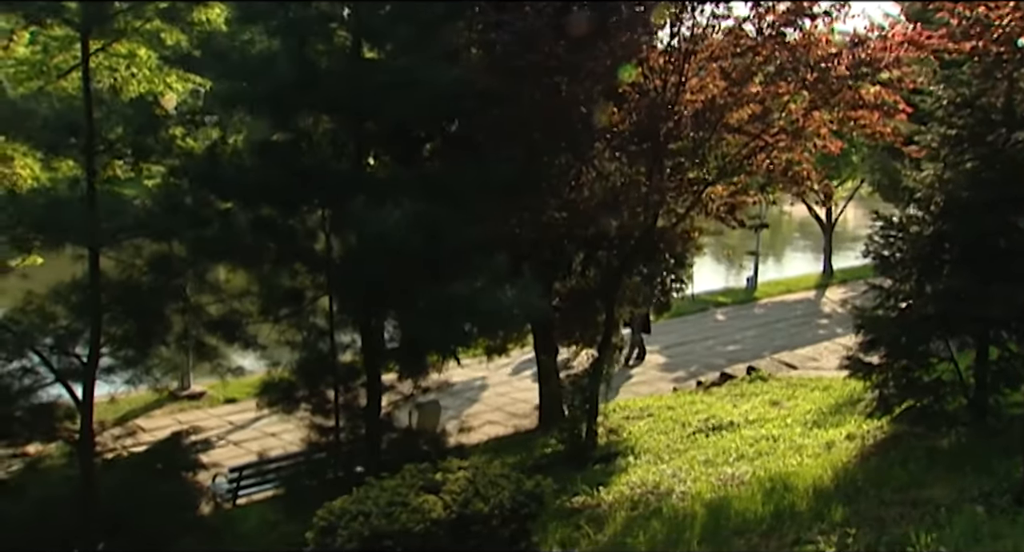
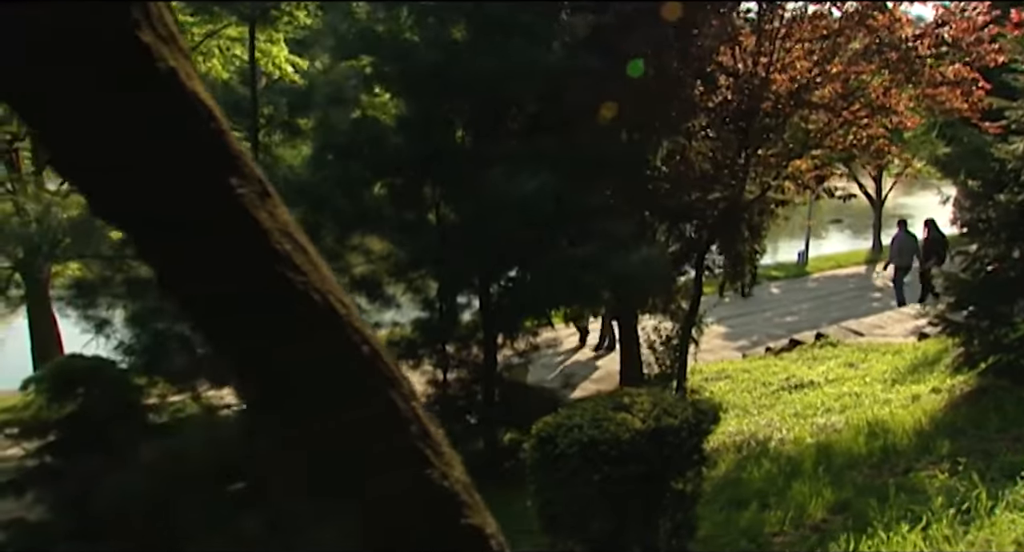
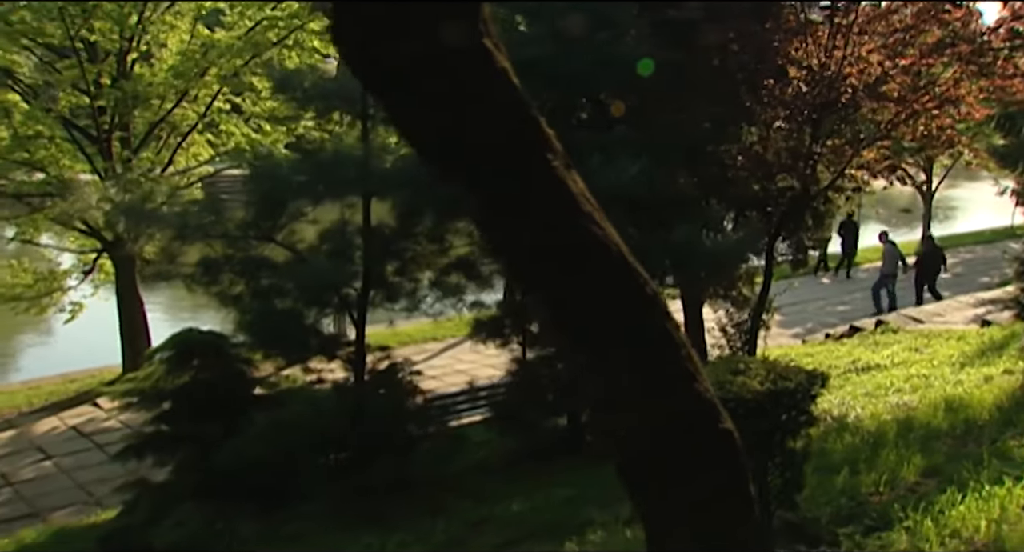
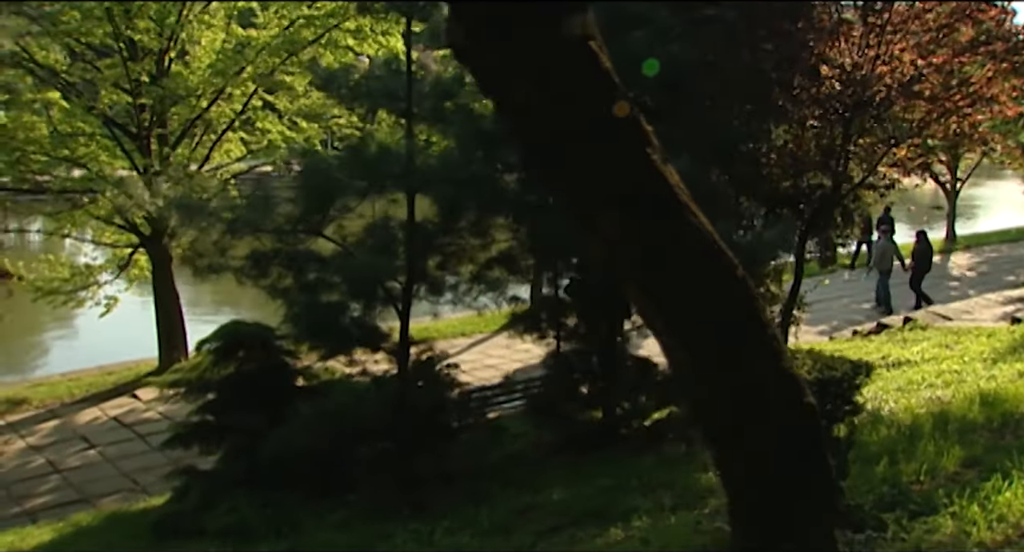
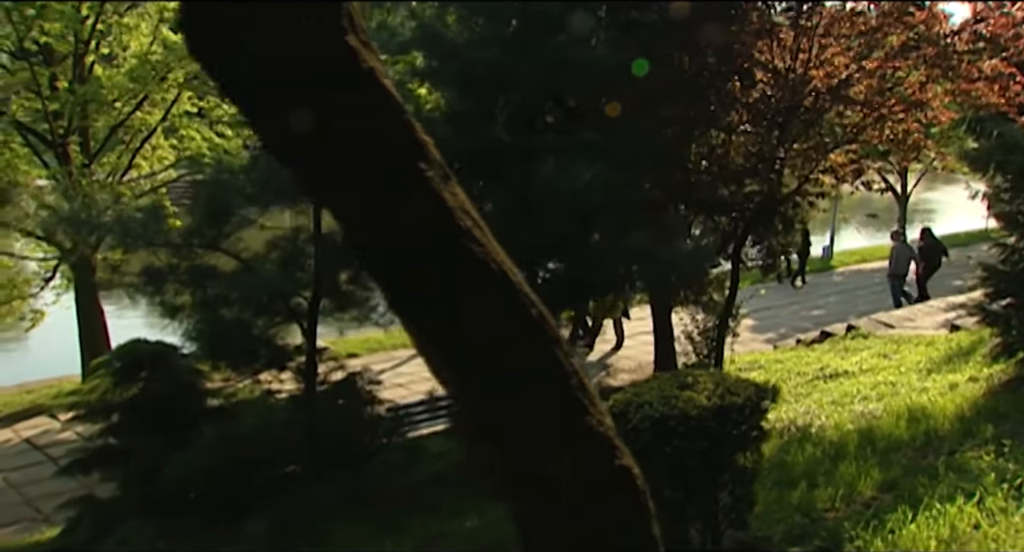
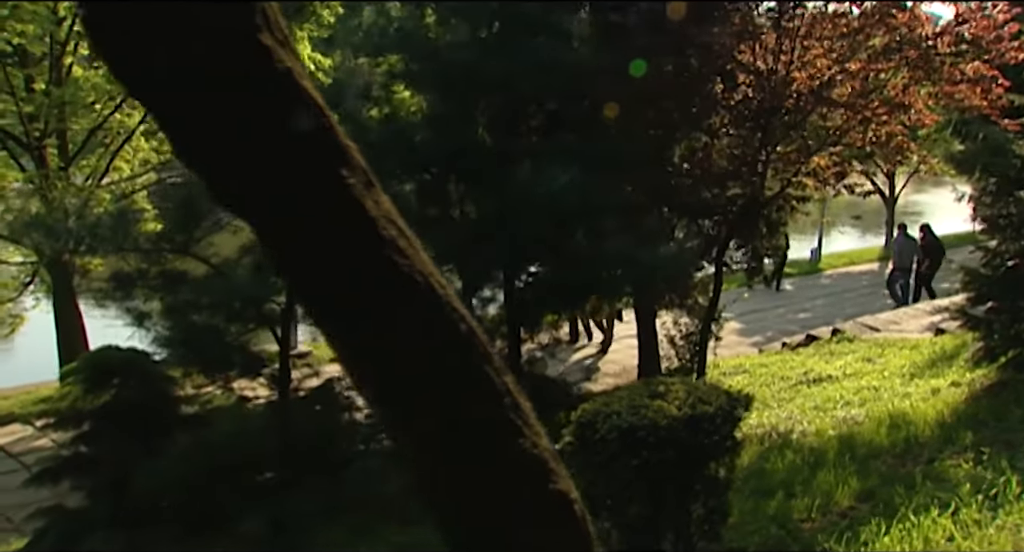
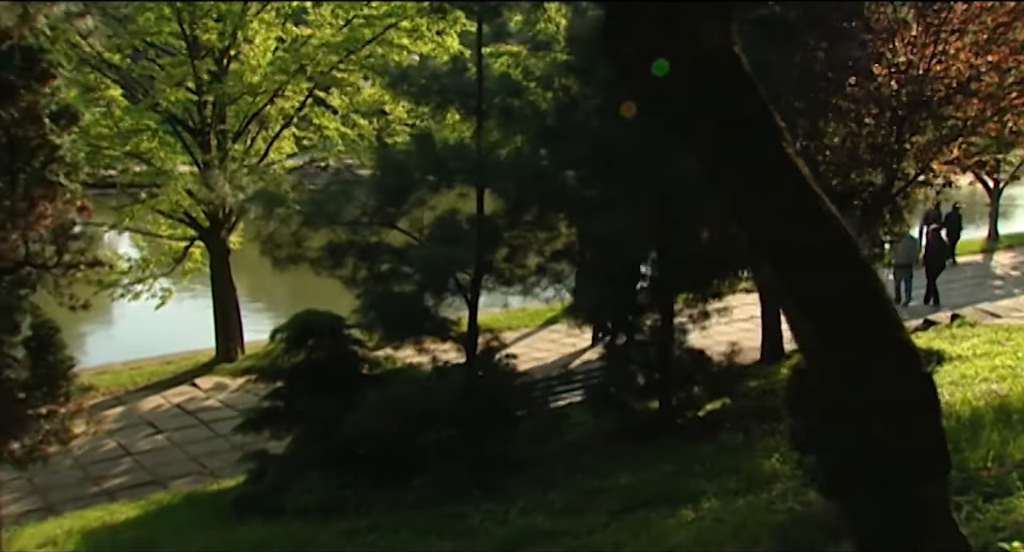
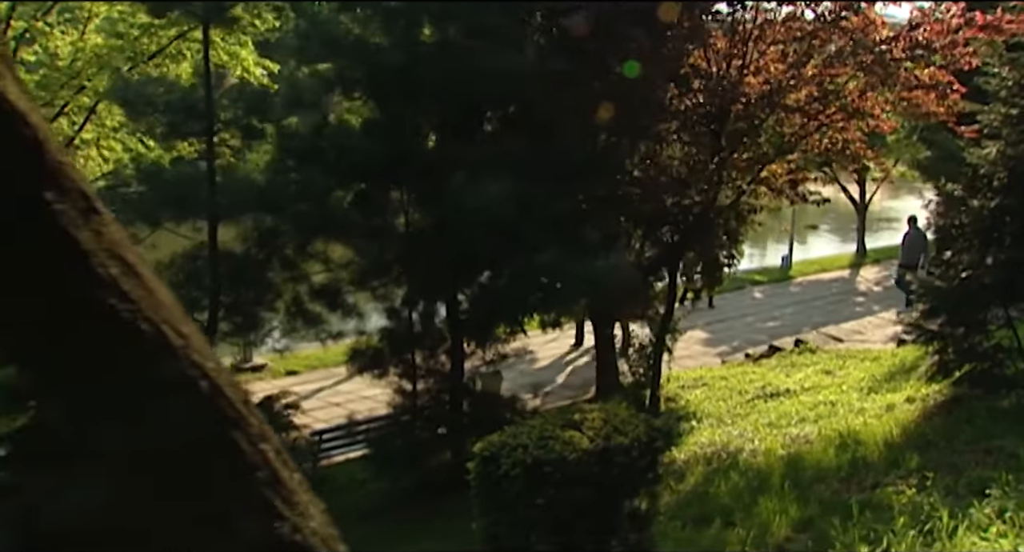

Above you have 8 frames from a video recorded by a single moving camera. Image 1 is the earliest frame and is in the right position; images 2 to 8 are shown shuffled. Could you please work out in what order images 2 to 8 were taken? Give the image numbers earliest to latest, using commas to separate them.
8, 2, 6, 5, 3, 4, 7
